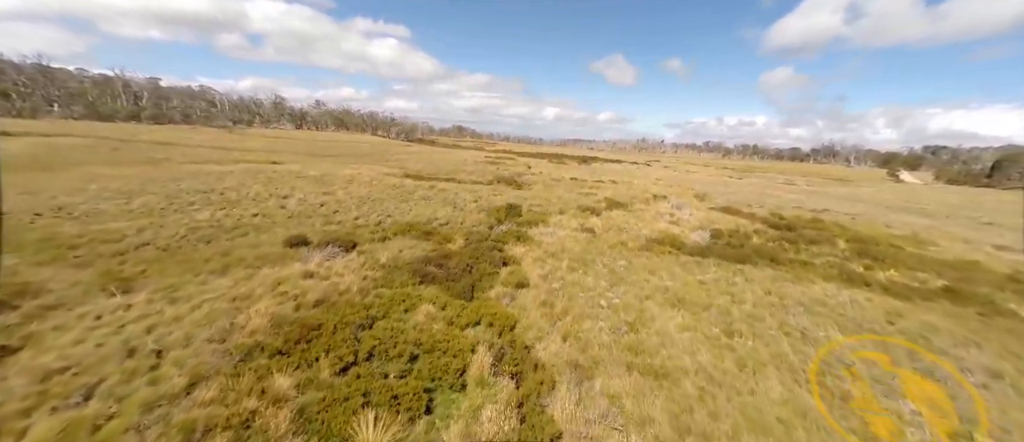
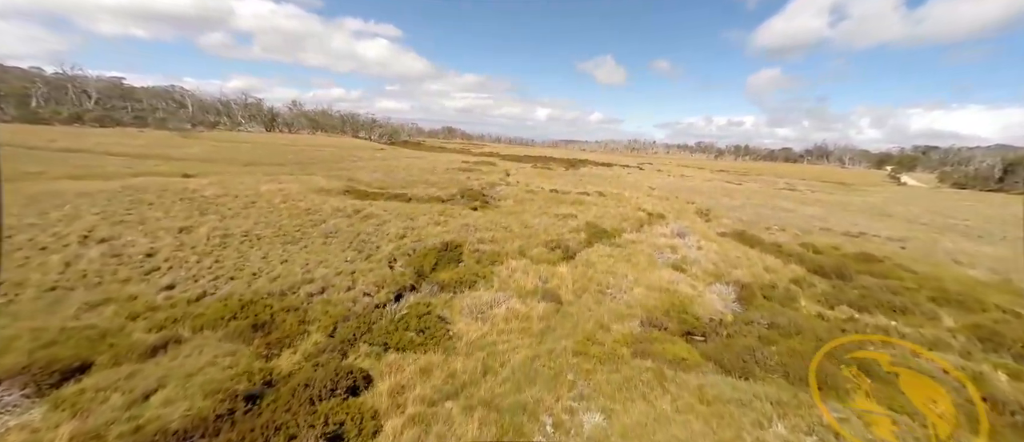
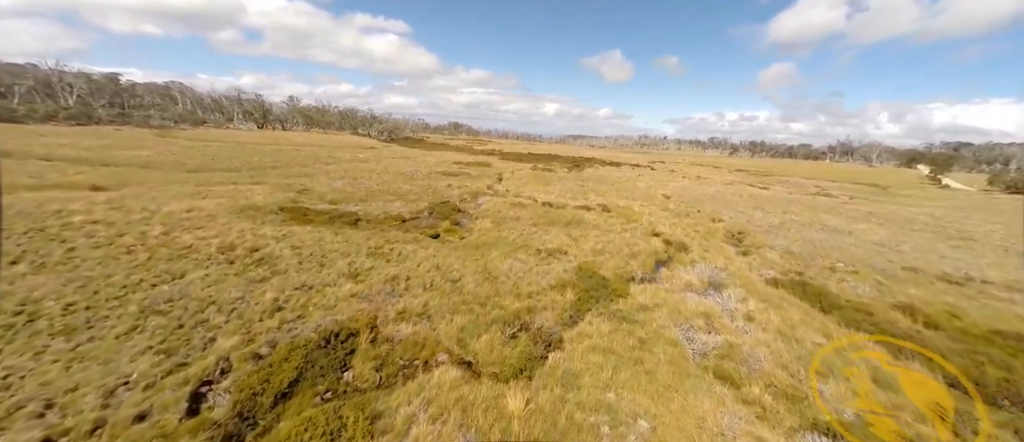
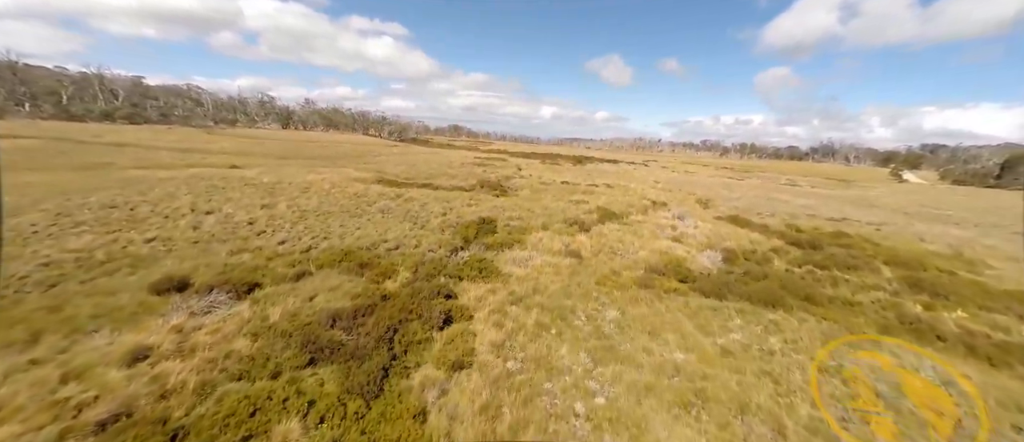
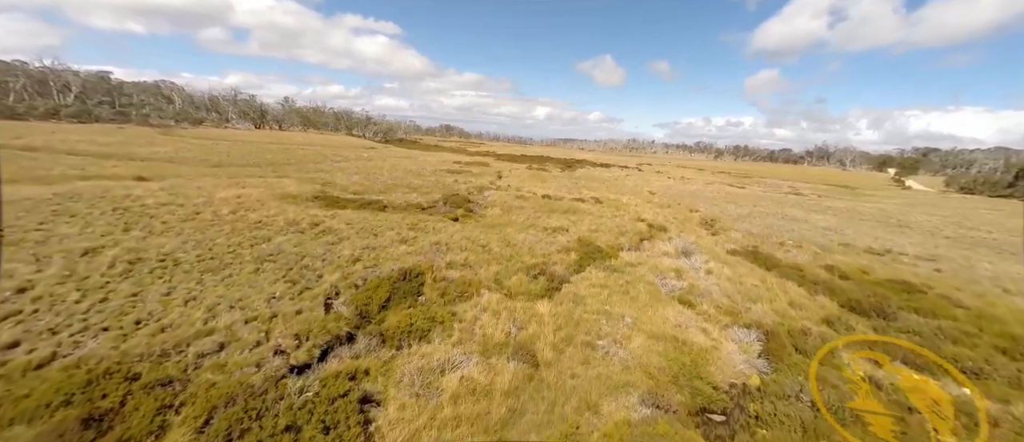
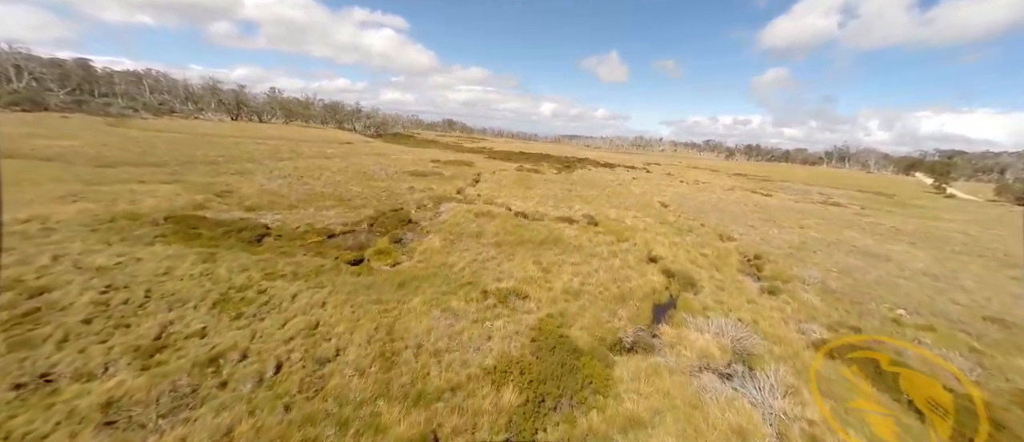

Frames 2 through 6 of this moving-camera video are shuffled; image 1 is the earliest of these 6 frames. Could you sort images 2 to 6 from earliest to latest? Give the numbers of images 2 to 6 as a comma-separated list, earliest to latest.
4, 2, 5, 3, 6
